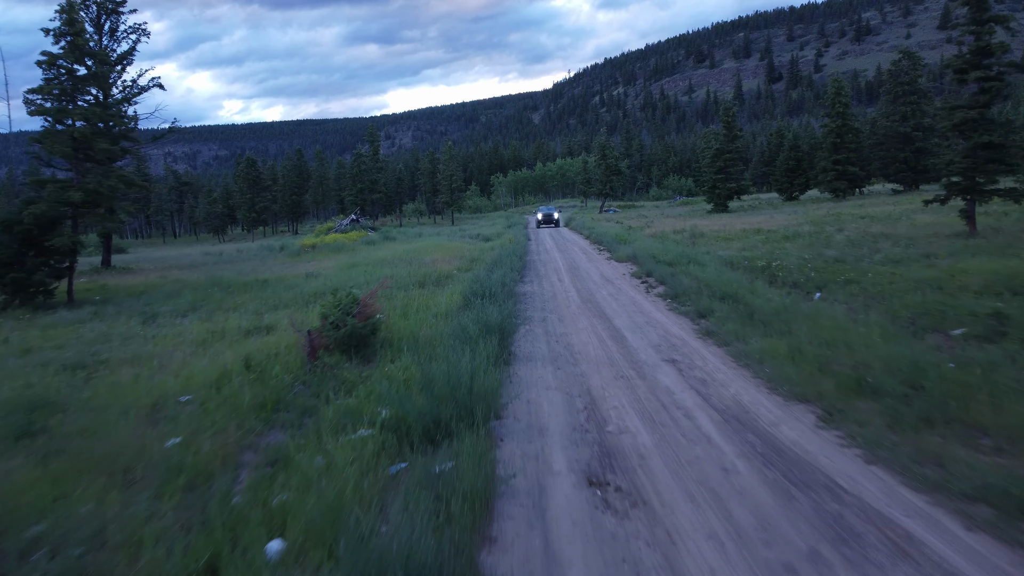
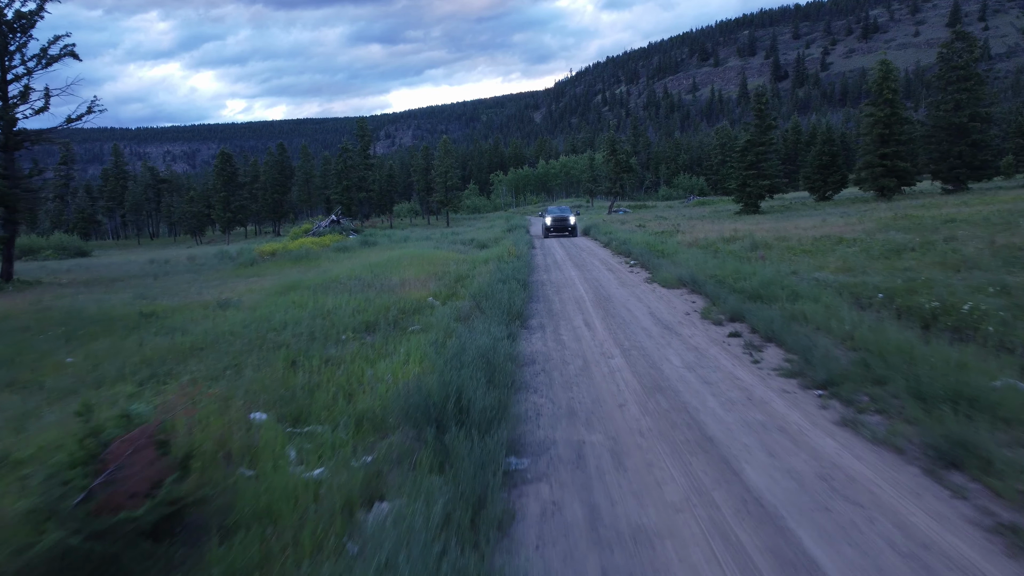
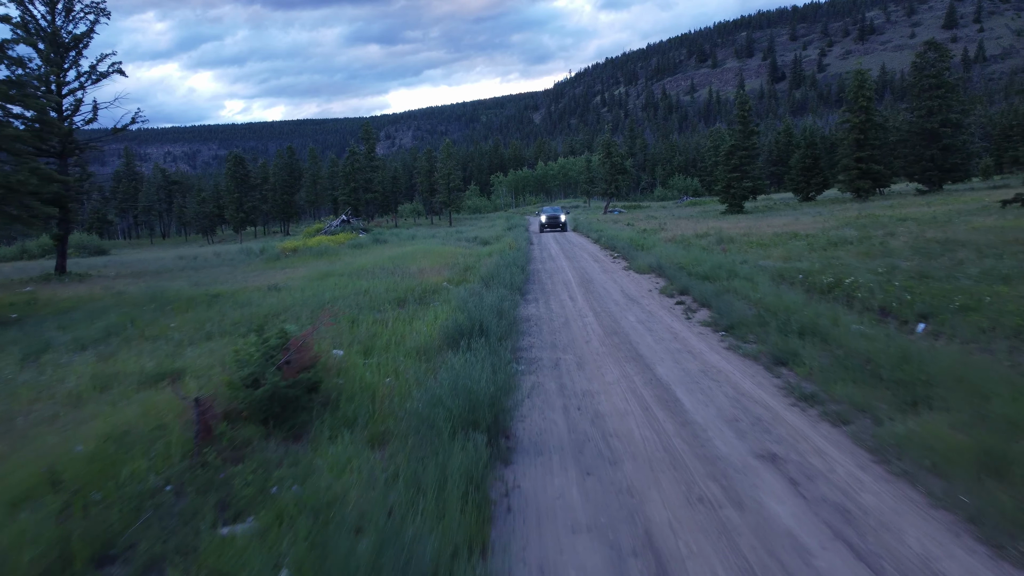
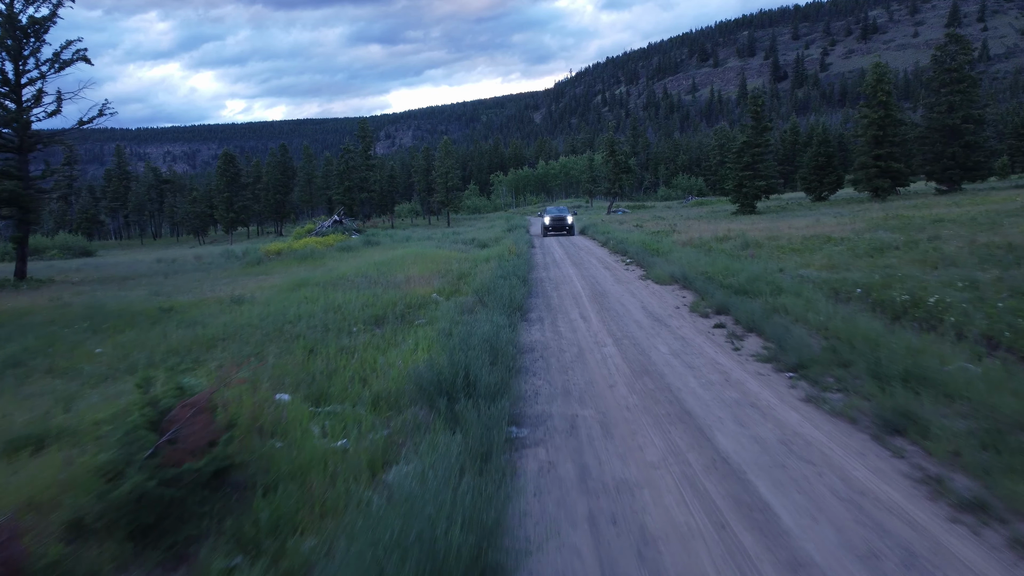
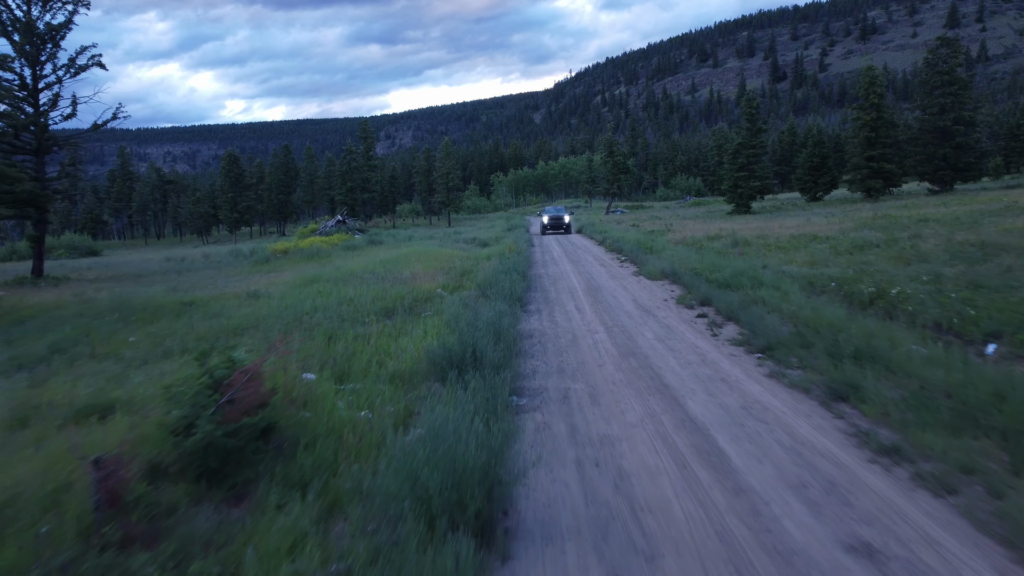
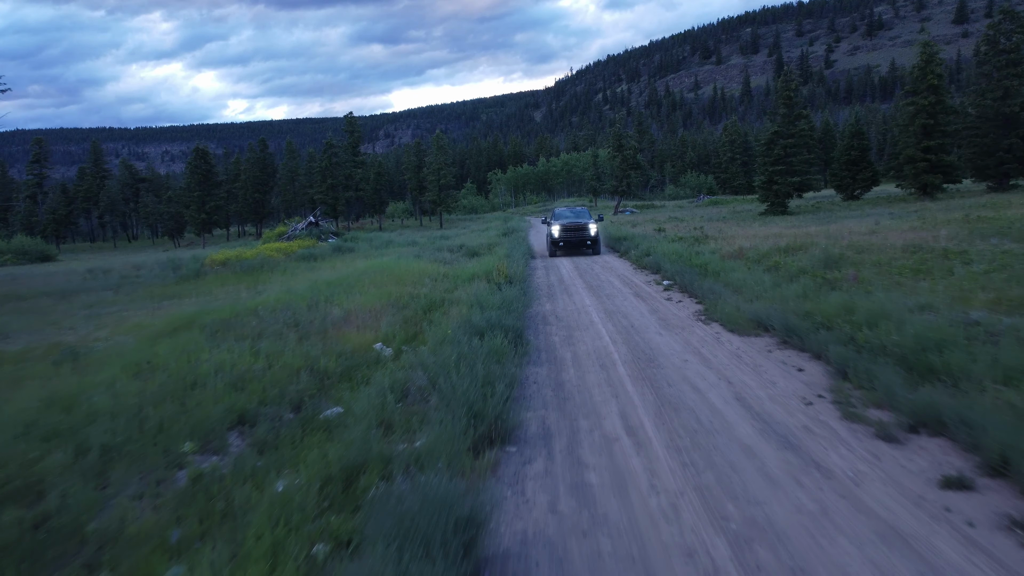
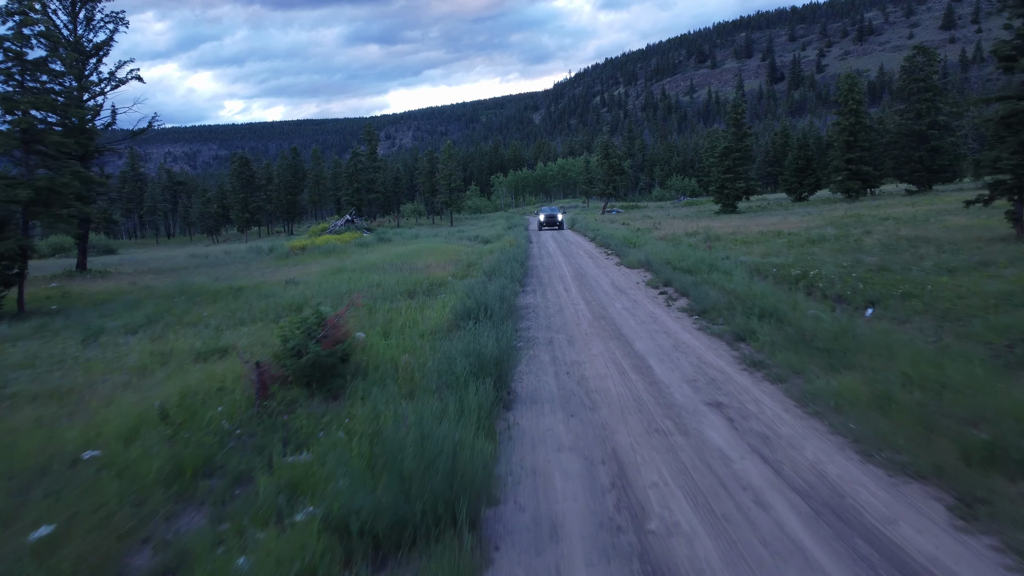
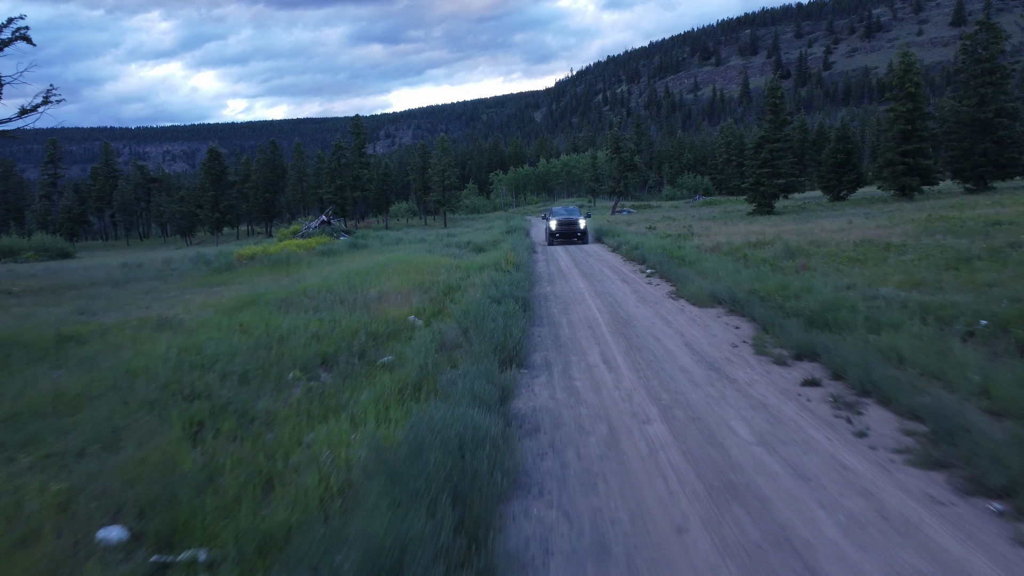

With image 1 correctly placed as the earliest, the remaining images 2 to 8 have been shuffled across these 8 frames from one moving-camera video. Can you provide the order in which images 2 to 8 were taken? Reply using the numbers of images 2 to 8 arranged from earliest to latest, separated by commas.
7, 3, 5, 4, 2, 8, 6
